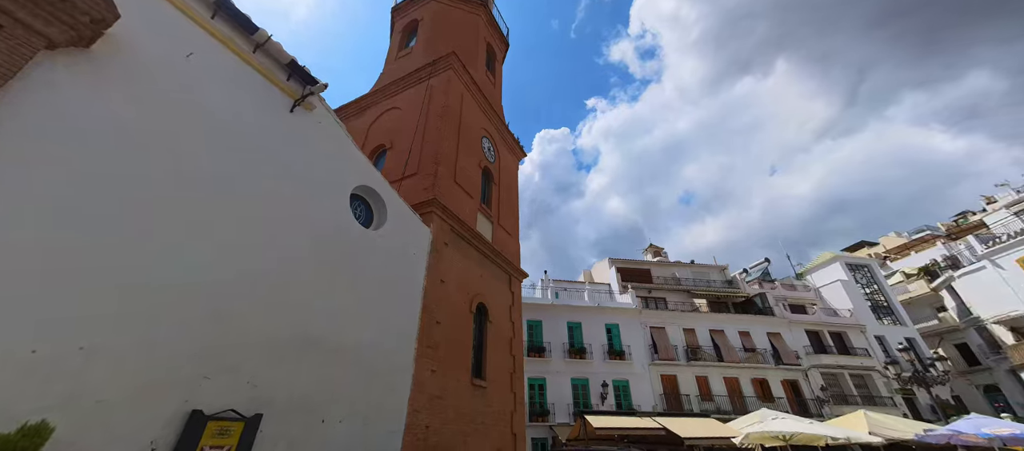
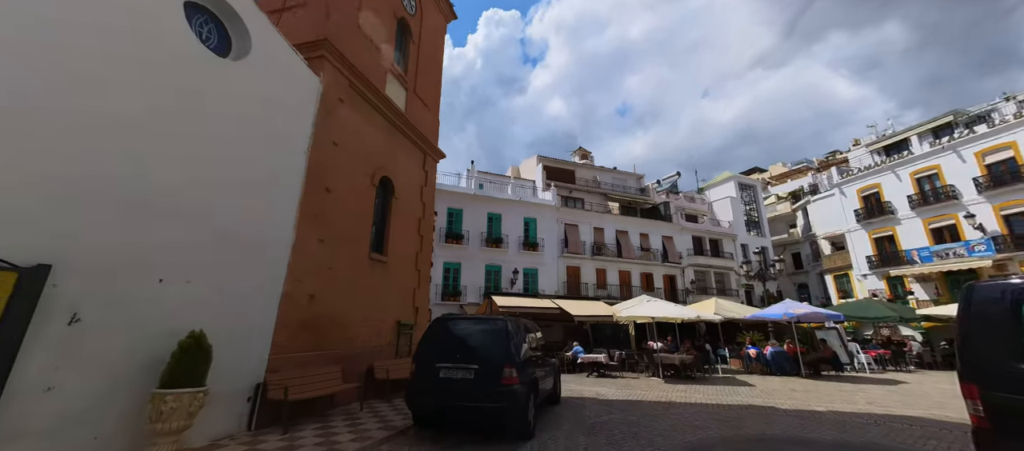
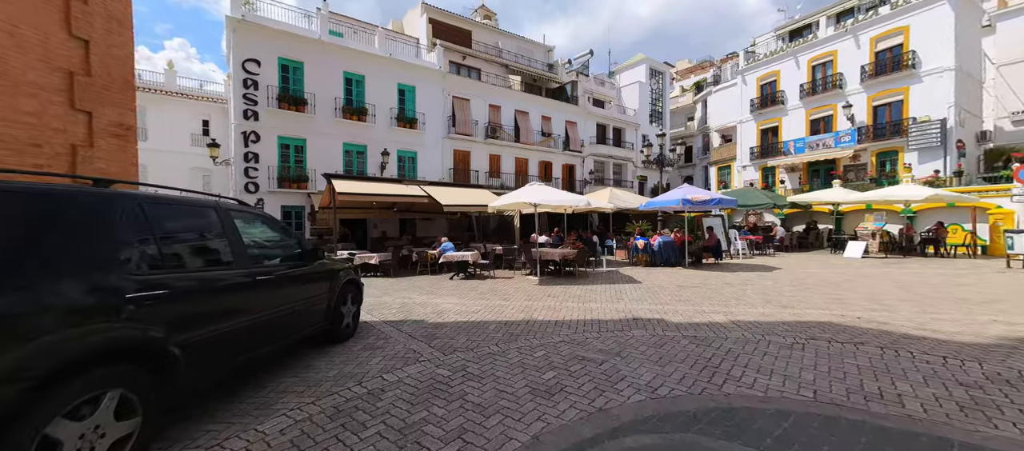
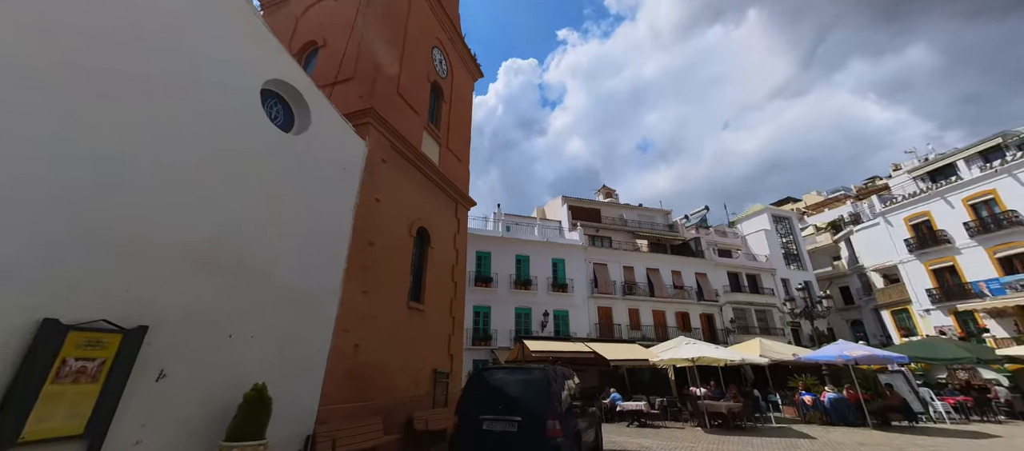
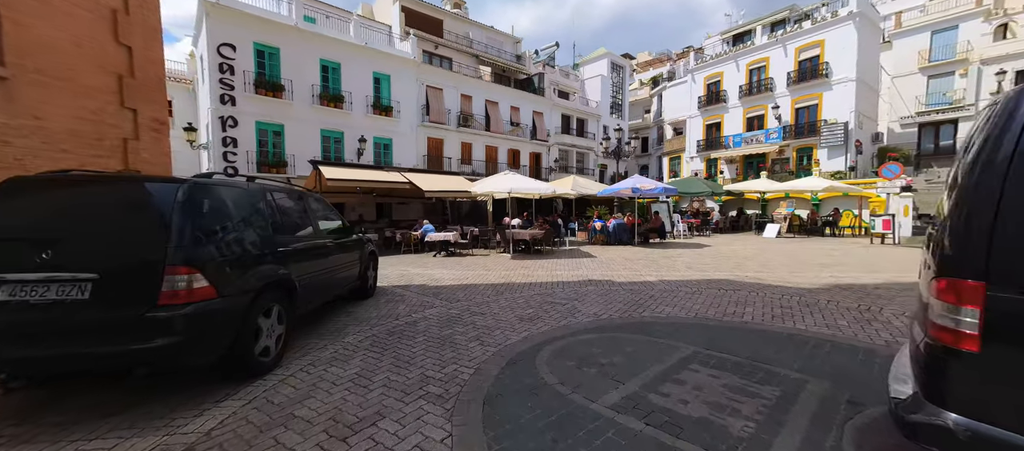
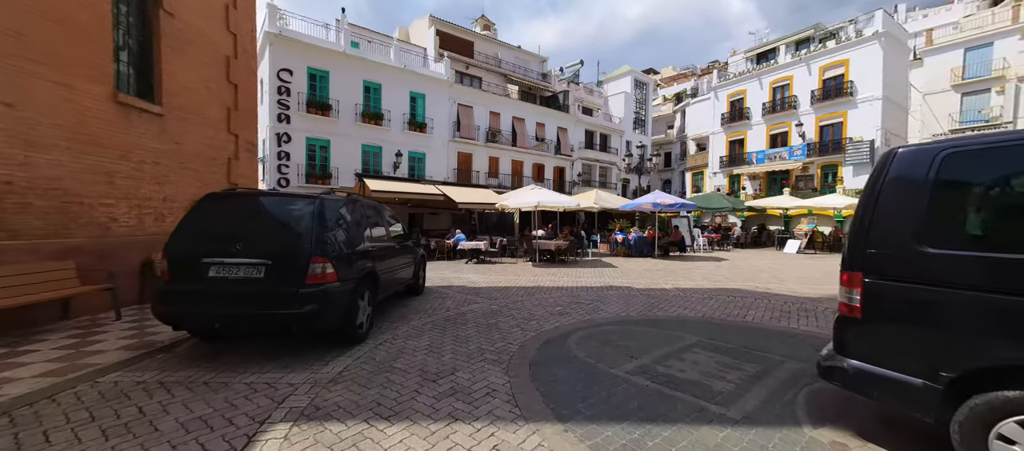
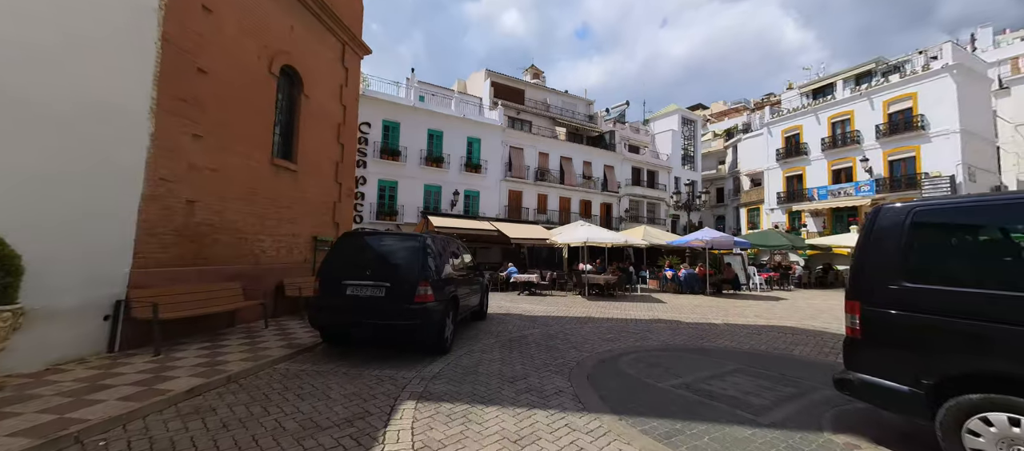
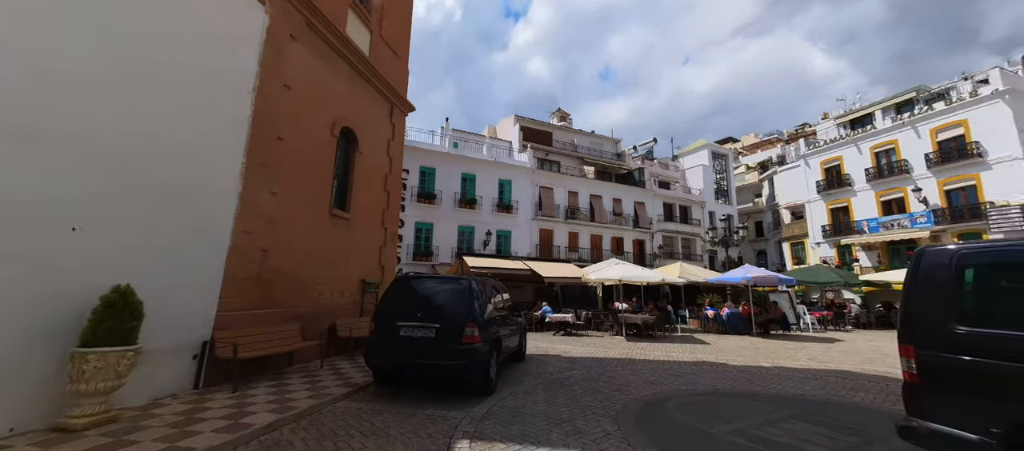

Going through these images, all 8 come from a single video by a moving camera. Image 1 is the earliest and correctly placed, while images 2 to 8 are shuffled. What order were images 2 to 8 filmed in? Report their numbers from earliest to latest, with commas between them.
4, 2, 8, 7, 6, 5, 3
